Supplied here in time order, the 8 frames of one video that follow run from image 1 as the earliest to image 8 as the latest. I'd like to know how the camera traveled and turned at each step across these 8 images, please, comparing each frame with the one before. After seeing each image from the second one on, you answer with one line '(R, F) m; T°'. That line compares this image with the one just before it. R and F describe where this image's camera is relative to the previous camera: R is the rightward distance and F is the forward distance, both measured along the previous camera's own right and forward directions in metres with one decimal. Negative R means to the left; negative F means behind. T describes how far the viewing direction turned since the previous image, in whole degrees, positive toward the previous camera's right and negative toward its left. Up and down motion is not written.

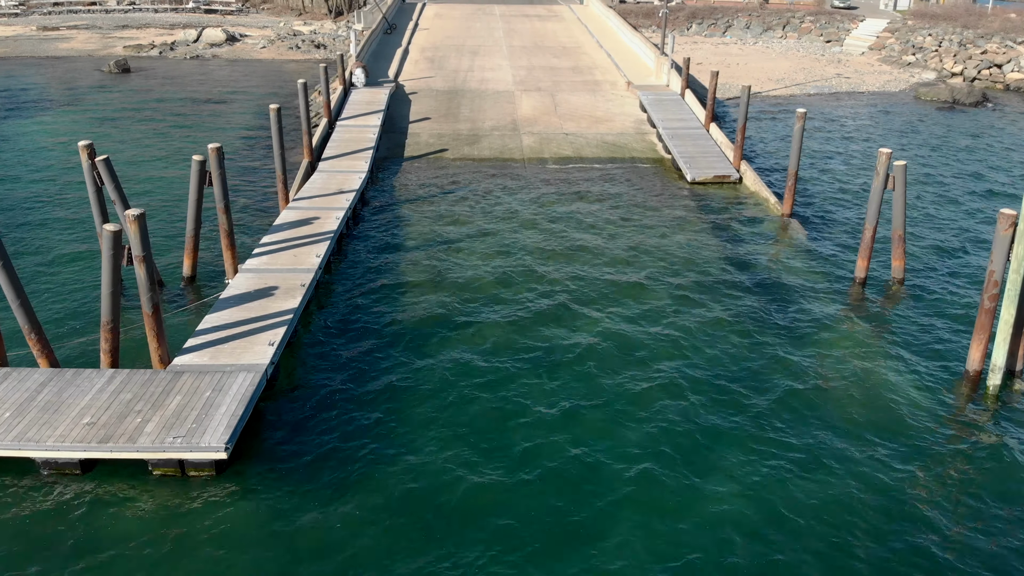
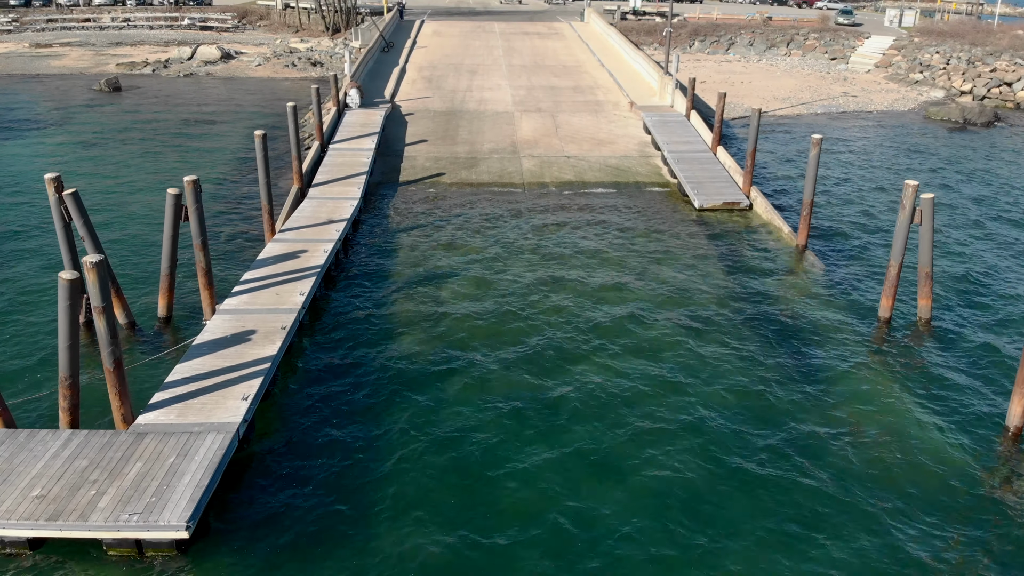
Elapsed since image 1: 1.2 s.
(0.0, +1.0) m; 0°
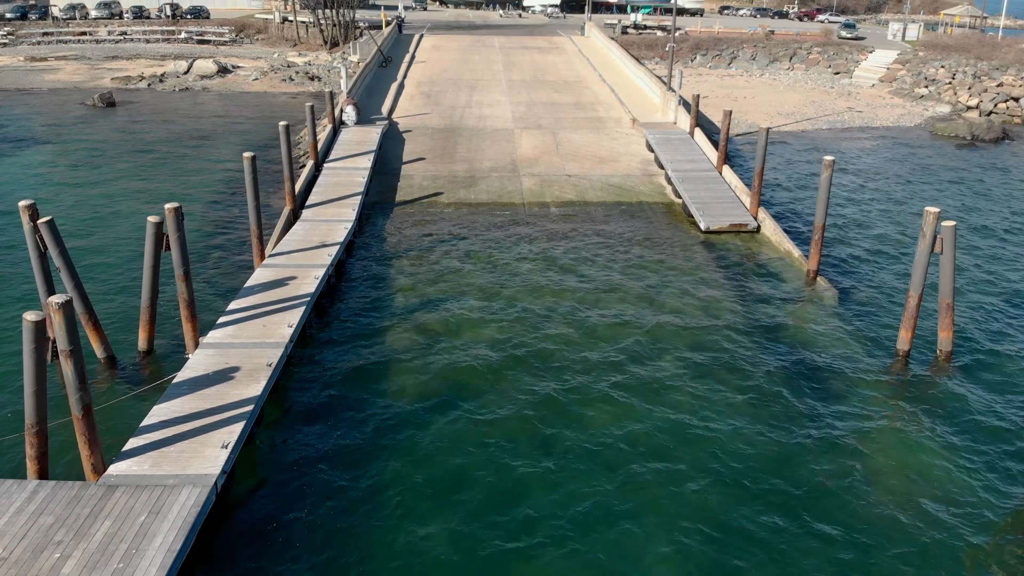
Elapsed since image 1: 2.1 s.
(0.0, +0.7) m; 0°
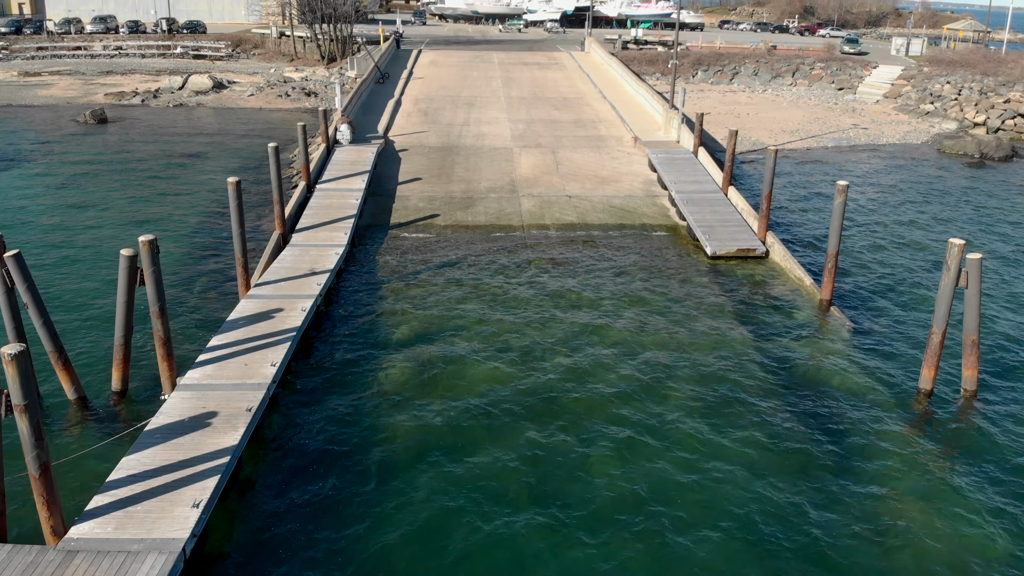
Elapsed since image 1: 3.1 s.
(0.0, +0.8) m; 0°
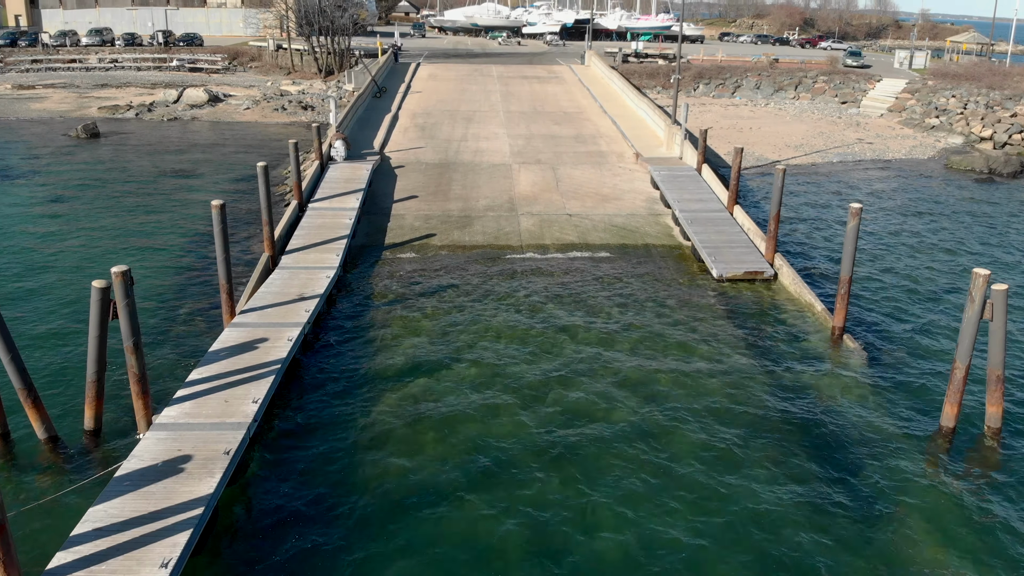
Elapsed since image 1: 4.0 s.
(0.0, +0.7) m; 0°
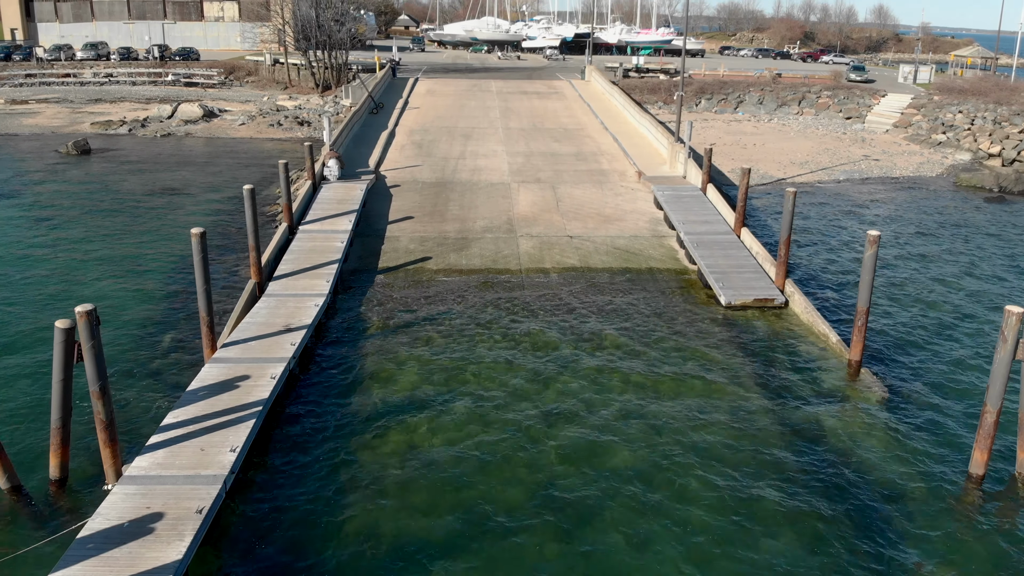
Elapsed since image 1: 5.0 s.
(0.0, +0.8) m; 0°
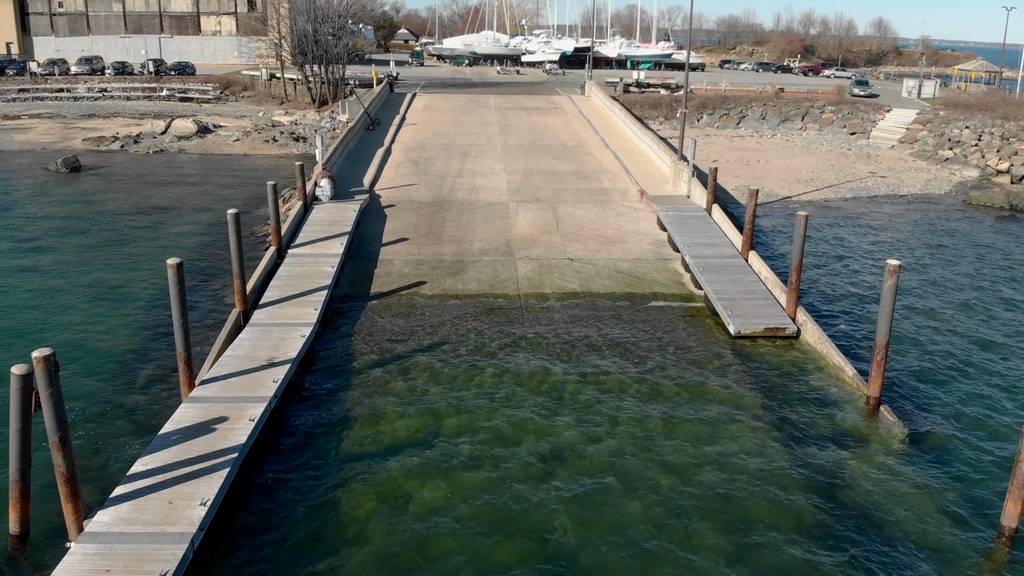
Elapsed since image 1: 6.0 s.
(0.0, +0.8) m; 0°
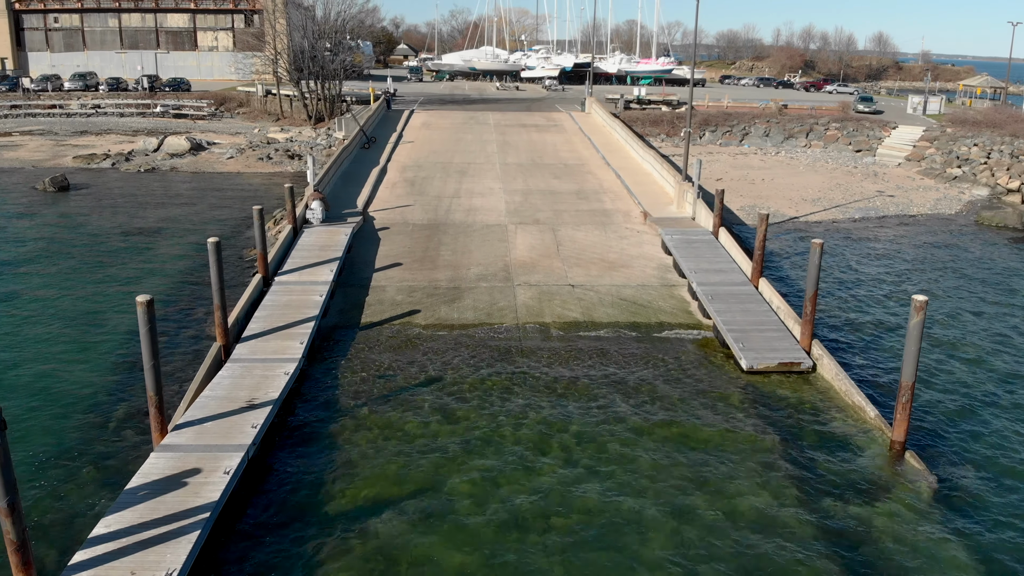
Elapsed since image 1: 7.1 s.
(0.0, +0.9) m; 0°
